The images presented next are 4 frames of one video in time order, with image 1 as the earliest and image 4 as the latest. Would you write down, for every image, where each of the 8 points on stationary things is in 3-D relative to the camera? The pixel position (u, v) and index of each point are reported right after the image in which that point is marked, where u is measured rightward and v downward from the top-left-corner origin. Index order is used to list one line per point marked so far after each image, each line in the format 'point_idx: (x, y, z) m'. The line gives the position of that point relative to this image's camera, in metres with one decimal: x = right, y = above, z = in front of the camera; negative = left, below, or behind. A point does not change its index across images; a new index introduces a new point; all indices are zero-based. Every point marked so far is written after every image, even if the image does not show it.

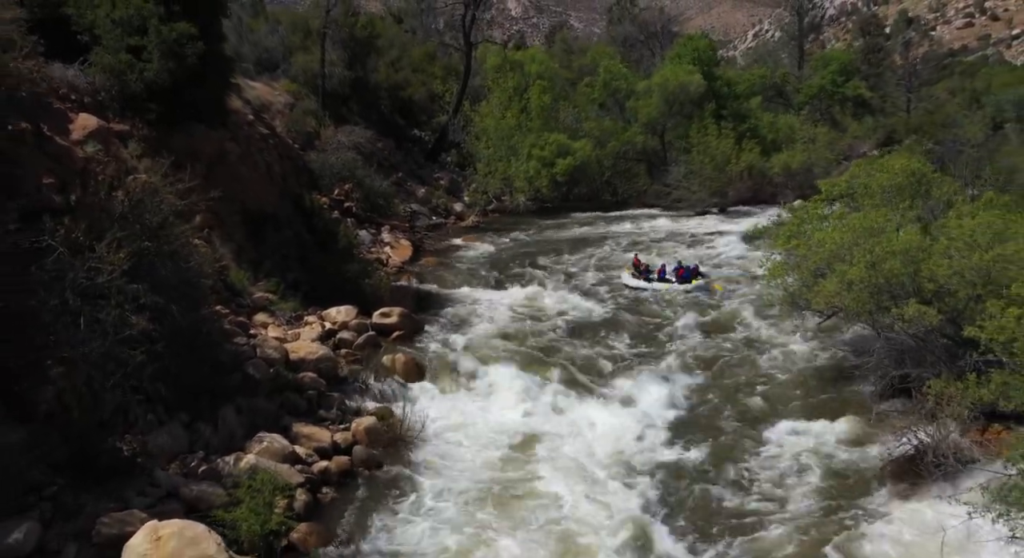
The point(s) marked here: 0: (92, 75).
0: (-6.3, +3.1, +12.4) m
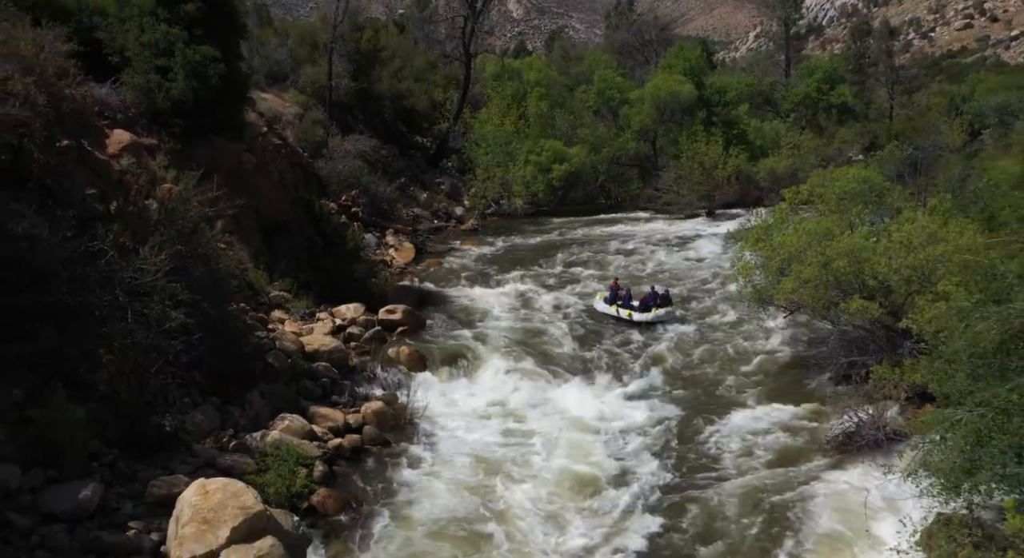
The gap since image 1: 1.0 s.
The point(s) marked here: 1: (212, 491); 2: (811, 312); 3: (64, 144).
0: (-6.4, +3.1, +13.7) m
1: (-2.7, -1.9, +7.6) m
2: (+4.2, -0.4, +11.5) m
3: (-5.8, +1.7, +10.6) m
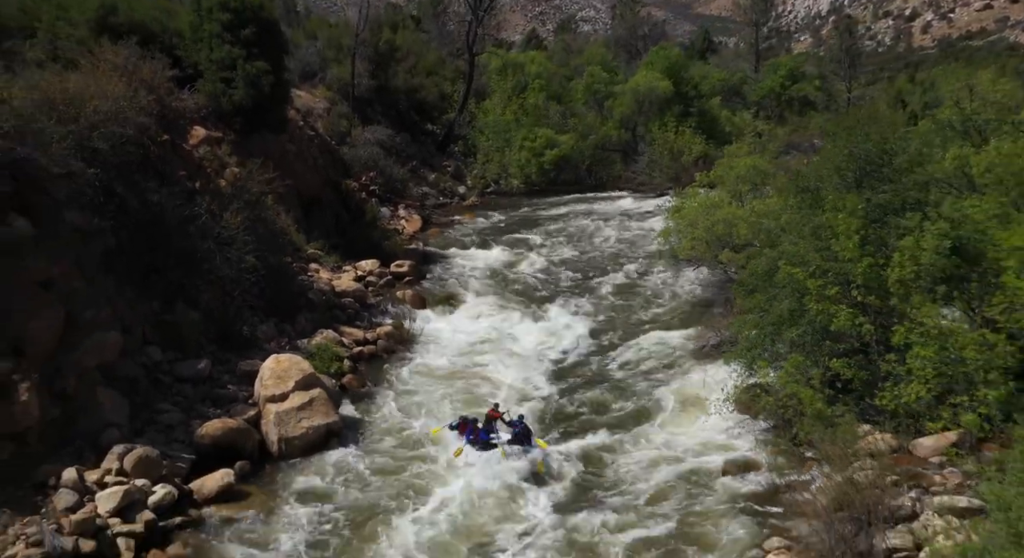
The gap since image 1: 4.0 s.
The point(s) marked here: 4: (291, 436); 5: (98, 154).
0: (-6.9, +3.9, +18.2) m
1: (-3.3, -1.2, +12.1) m
2: (+3.6, +0.3, +15.8) m
3: (-6.3, +2.6, +15.1) m
4: (-3.0, -2.1, +11.1) m
5: (-6.2, +1.9, +12.4) m
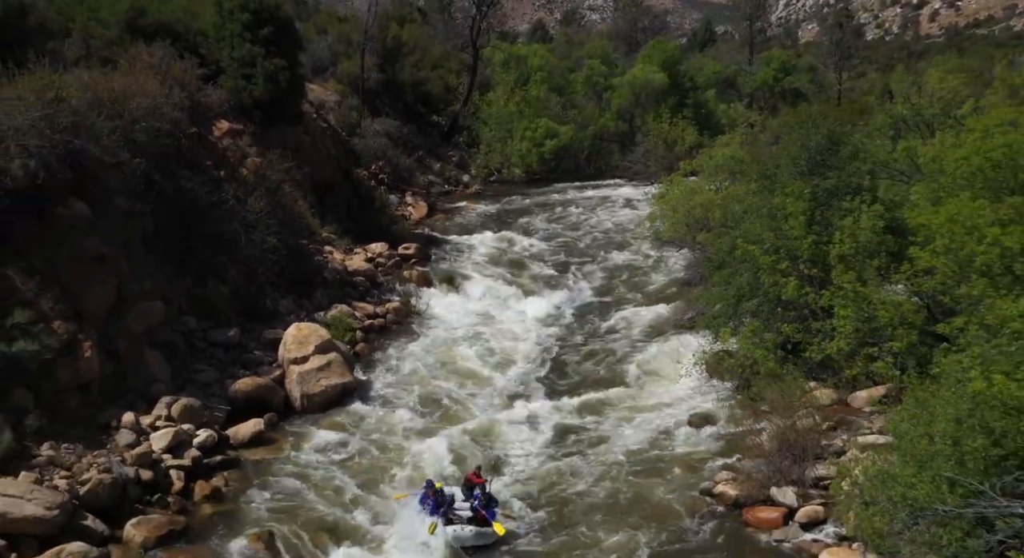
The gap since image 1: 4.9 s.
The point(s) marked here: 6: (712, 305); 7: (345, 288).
0: (-6.9, +4.4, +19.8) m
1: (-3.4, -0.8, +13.7) m
2: (+3.6, +0.8, +17.3) m
3: (-6.4, +3.0, +16.7) m
4: (-3.1, -1.7, +12.7) m
5: (-6.3, +2.2, +14.0) m
6: (+3.1, -0.4, +13.2) m
7: (-3.5, -0.2, +17.5) m
